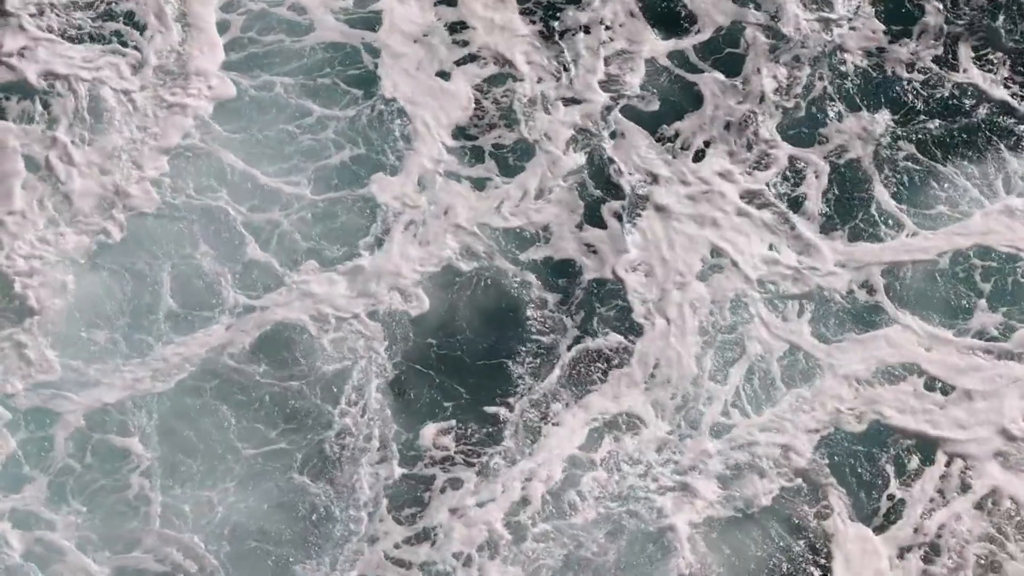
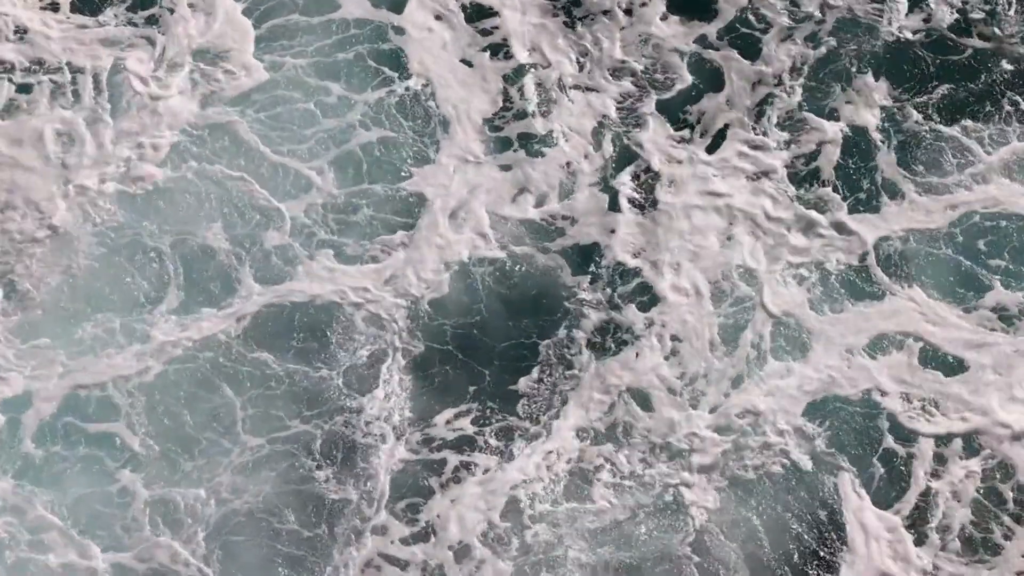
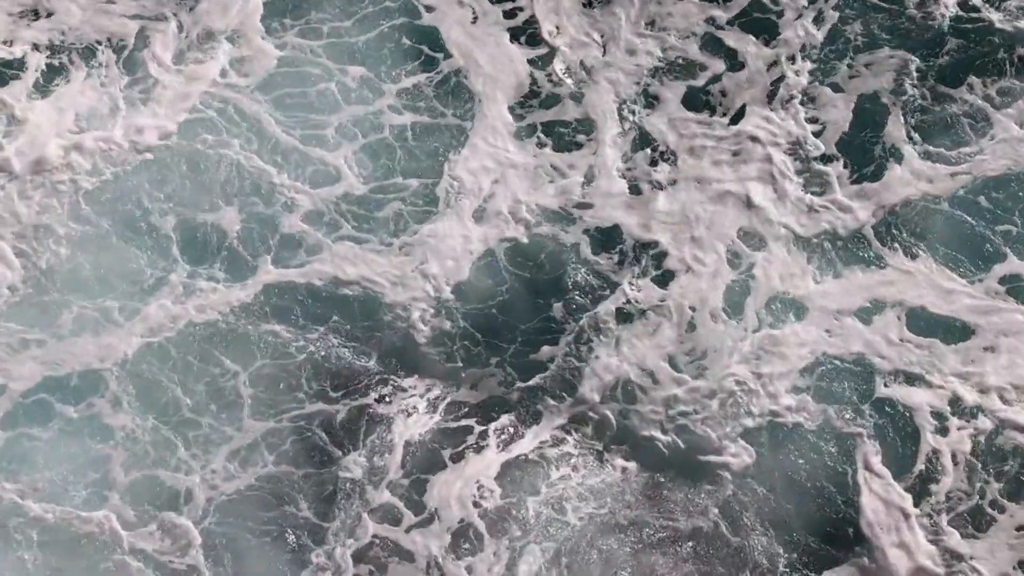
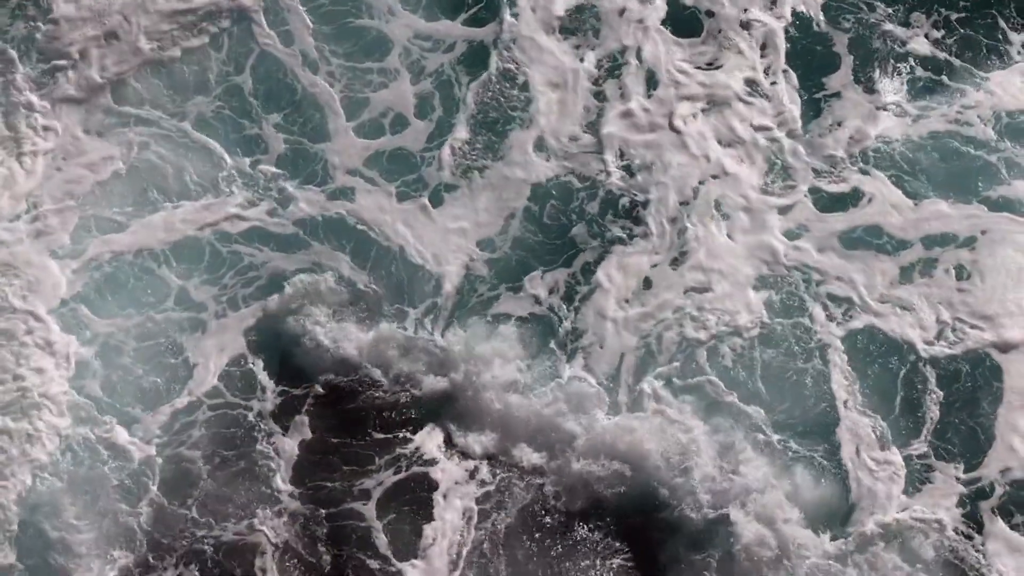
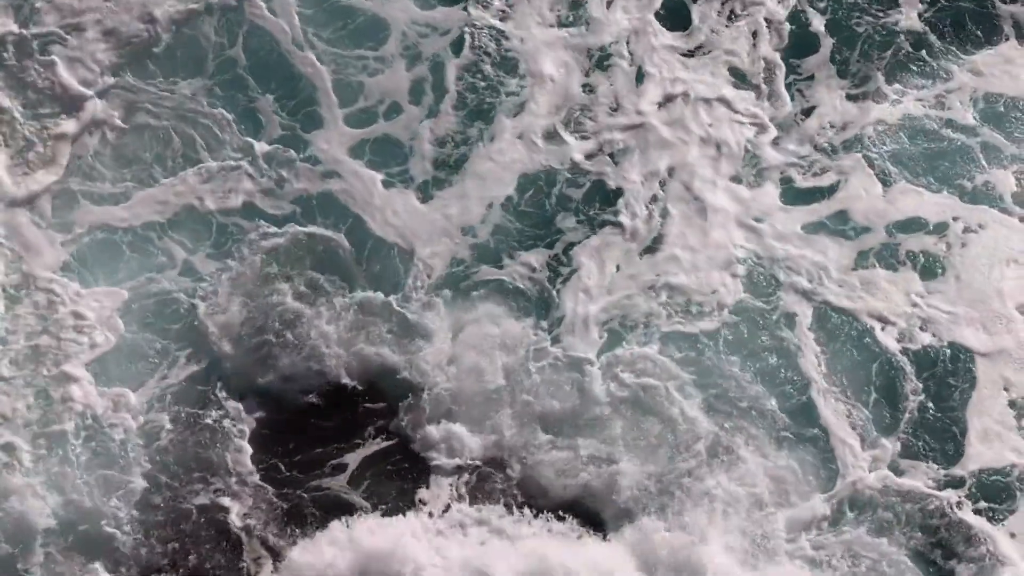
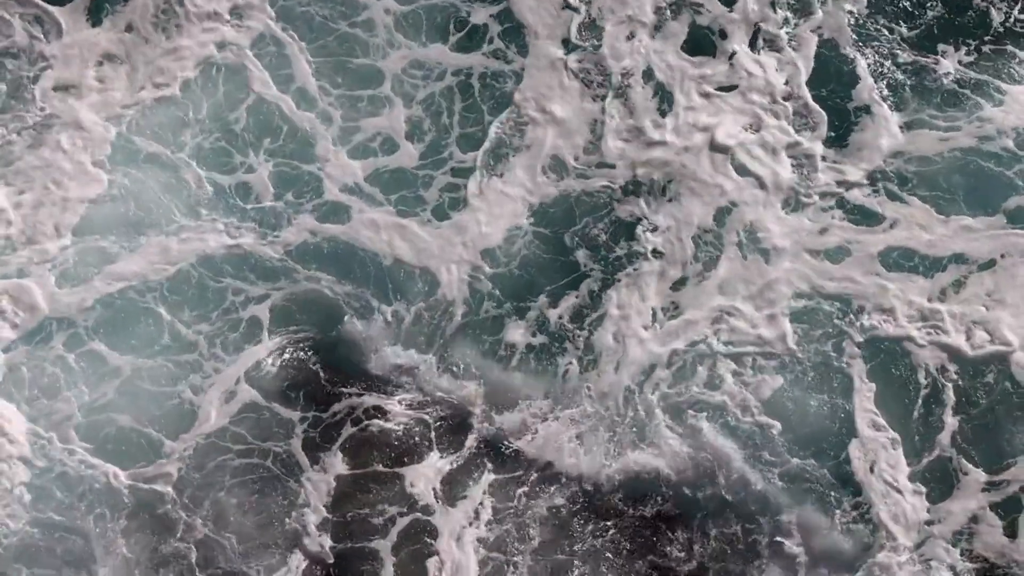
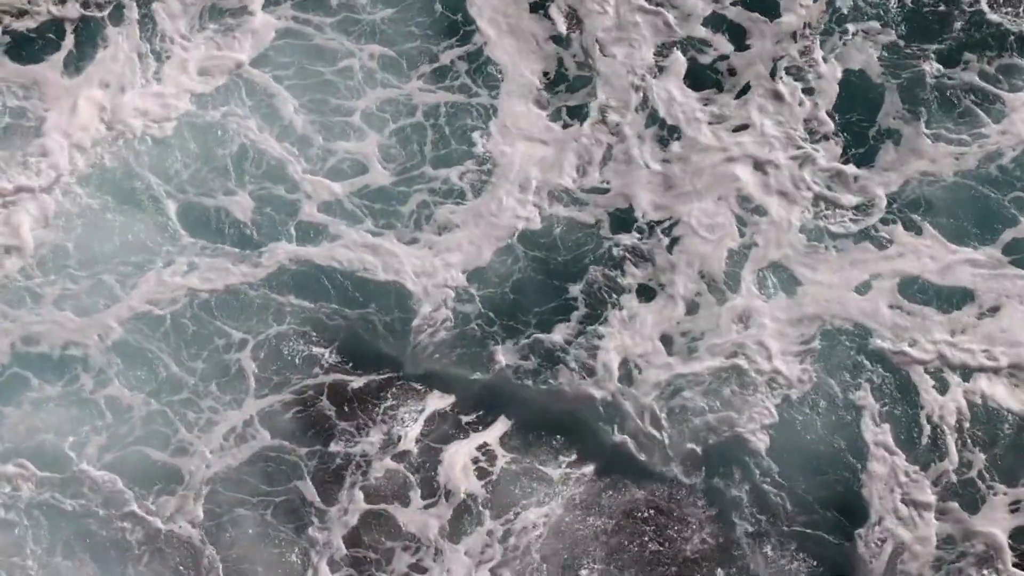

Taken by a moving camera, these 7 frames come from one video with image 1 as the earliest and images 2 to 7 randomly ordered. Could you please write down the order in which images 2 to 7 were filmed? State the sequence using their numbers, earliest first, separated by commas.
2, 3, 7, 6, 4, 5
